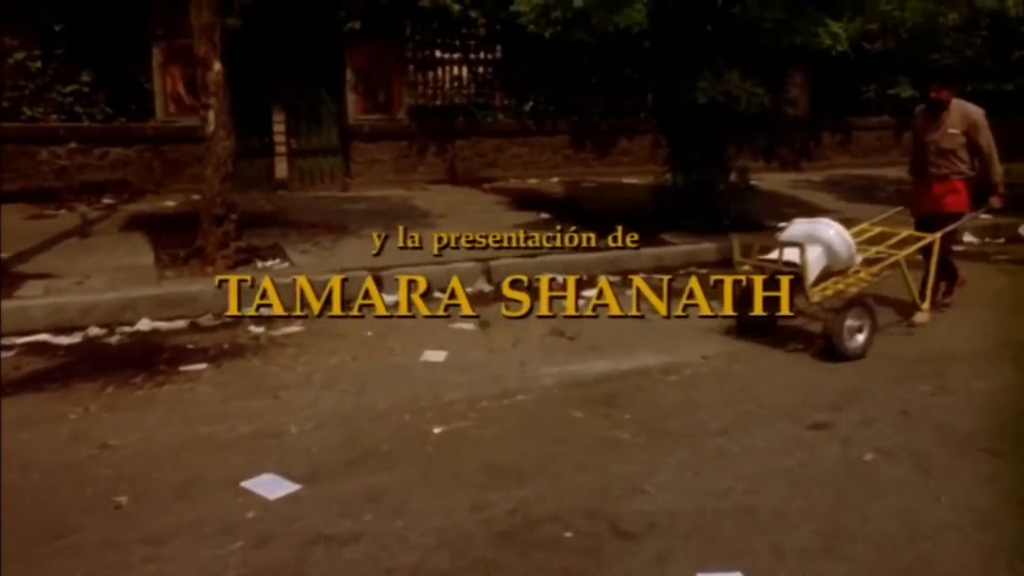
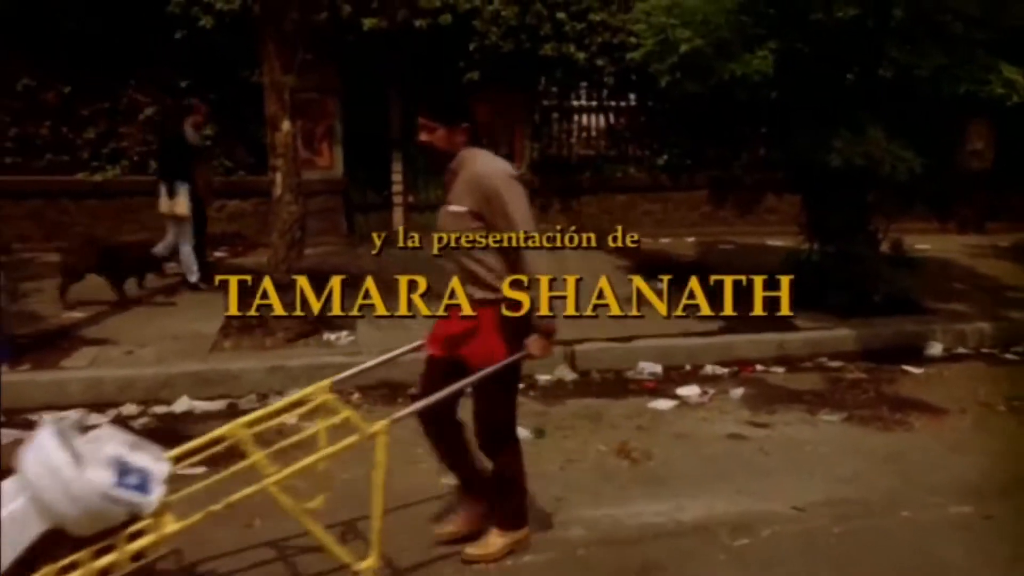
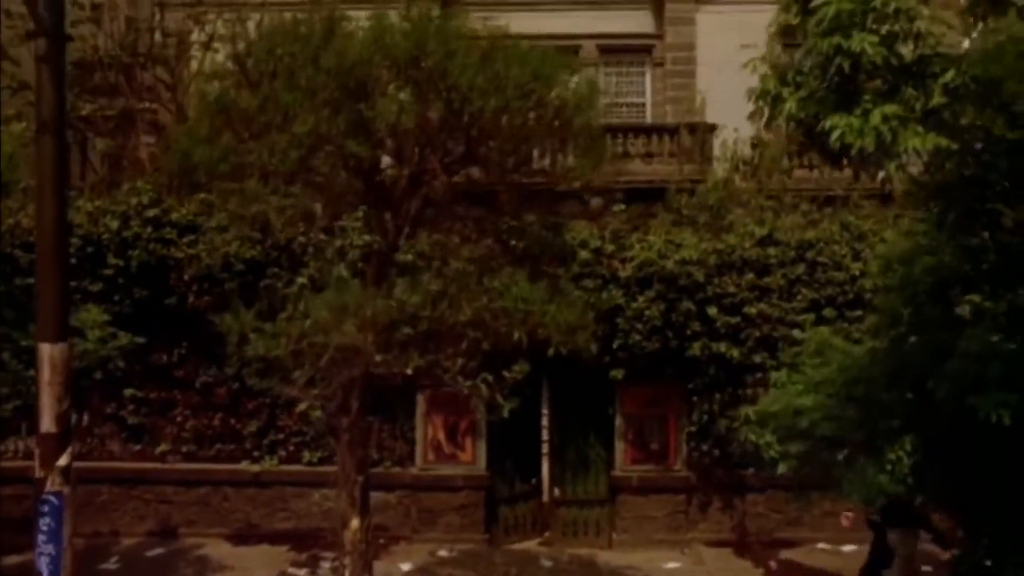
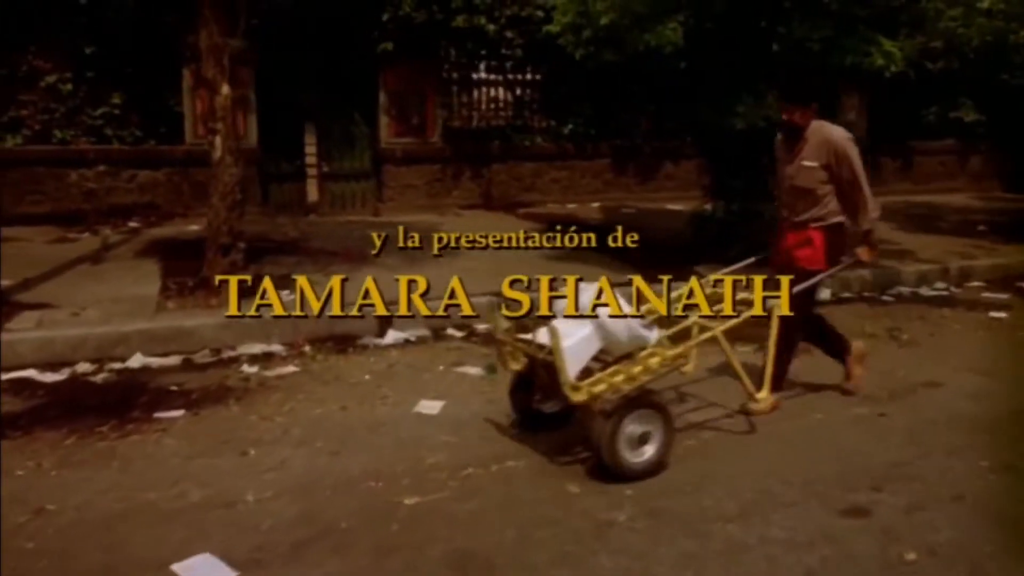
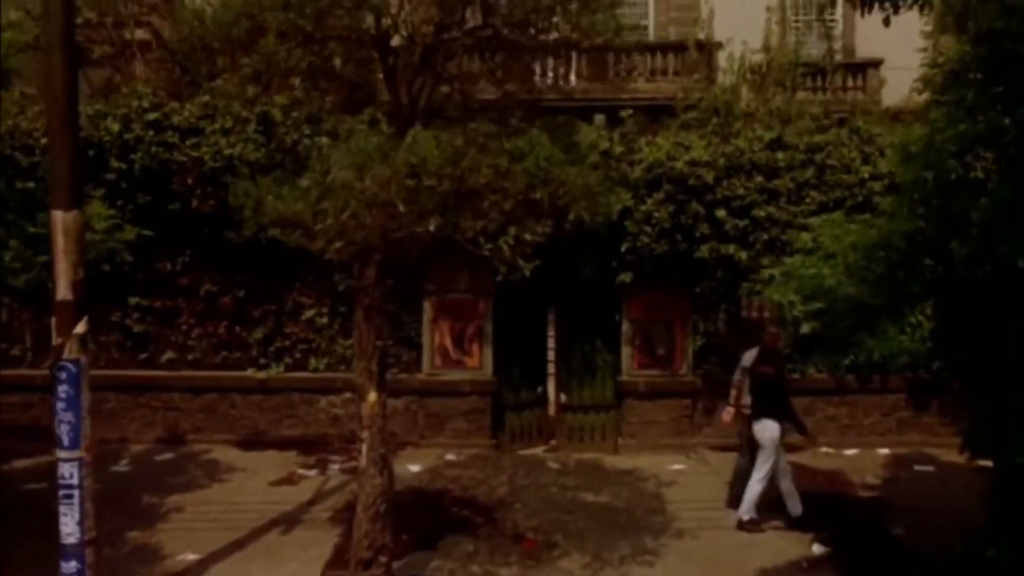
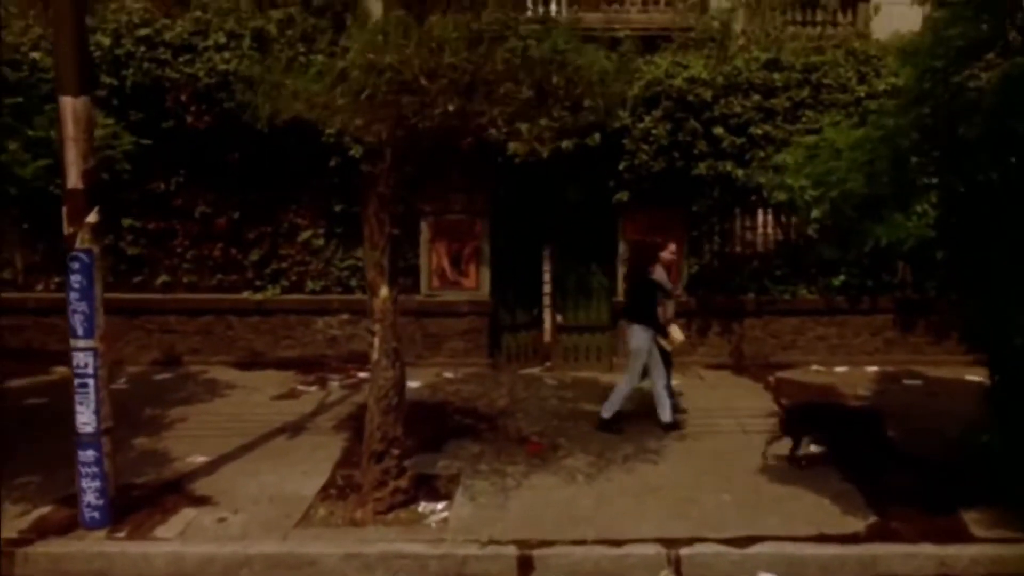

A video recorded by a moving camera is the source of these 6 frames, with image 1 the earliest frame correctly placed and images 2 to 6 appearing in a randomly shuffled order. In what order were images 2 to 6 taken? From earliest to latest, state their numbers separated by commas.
4, 2, 6, 5, 3
